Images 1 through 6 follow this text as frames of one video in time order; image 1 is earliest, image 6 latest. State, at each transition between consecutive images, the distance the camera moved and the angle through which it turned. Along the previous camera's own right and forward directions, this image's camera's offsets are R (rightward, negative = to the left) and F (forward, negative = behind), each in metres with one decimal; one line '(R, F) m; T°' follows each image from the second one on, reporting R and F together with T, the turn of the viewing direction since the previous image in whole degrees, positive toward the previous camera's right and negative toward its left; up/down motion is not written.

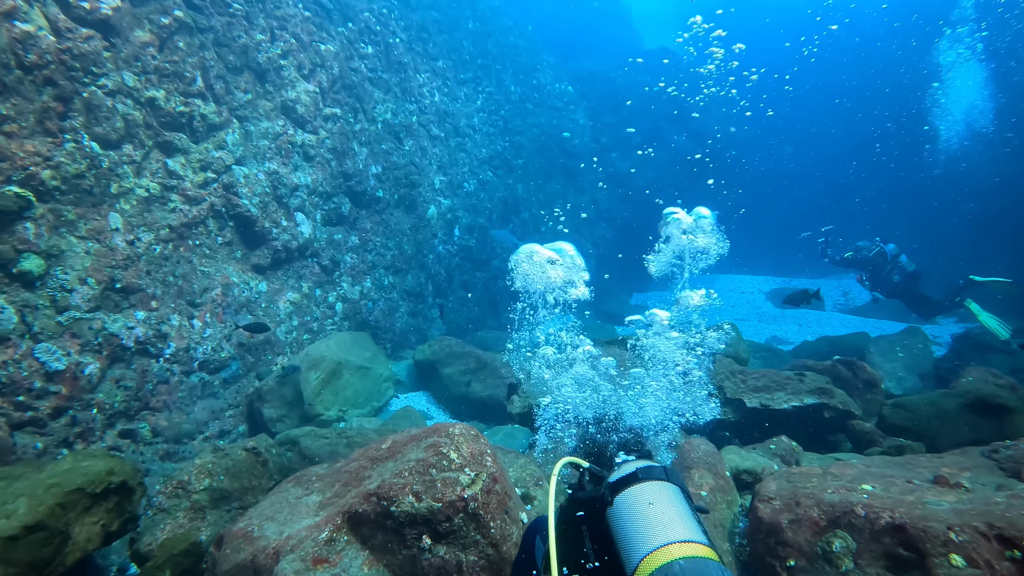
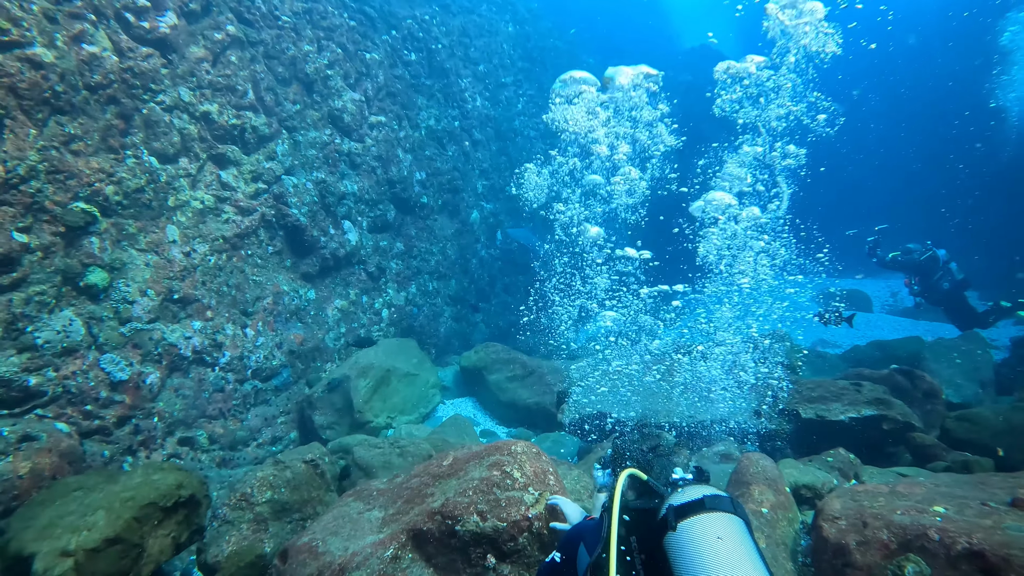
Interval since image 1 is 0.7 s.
(-0.1, 0.0) m; -3°
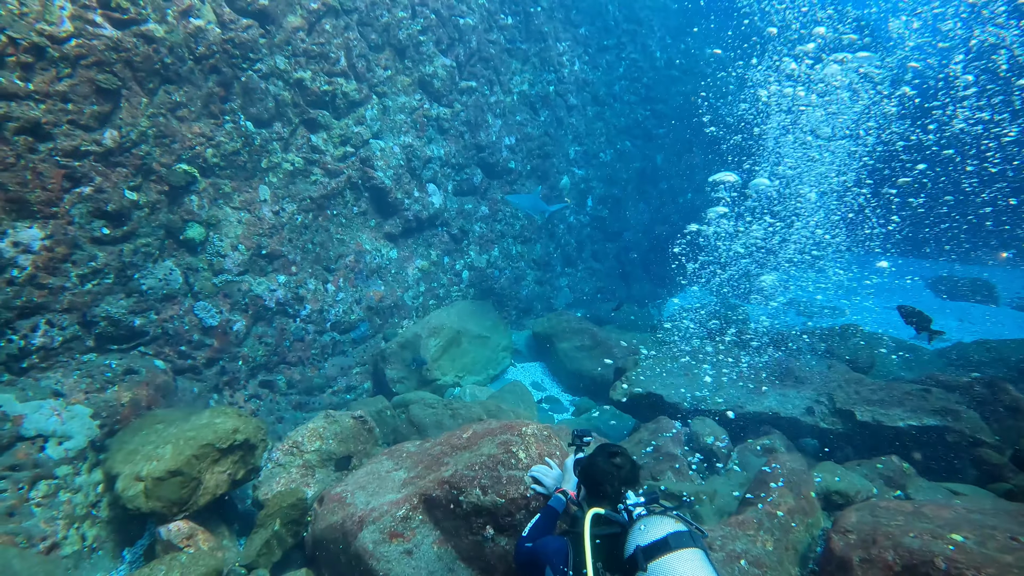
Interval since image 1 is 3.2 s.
(+0.4, -0.1) m; -9°
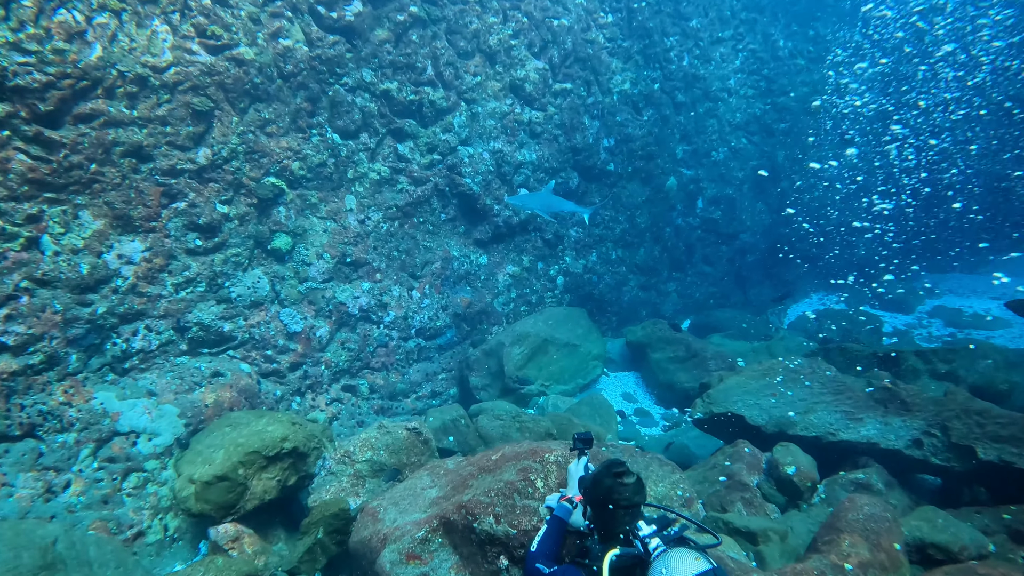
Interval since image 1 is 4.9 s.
(+0.5, +0.2) m; -11°
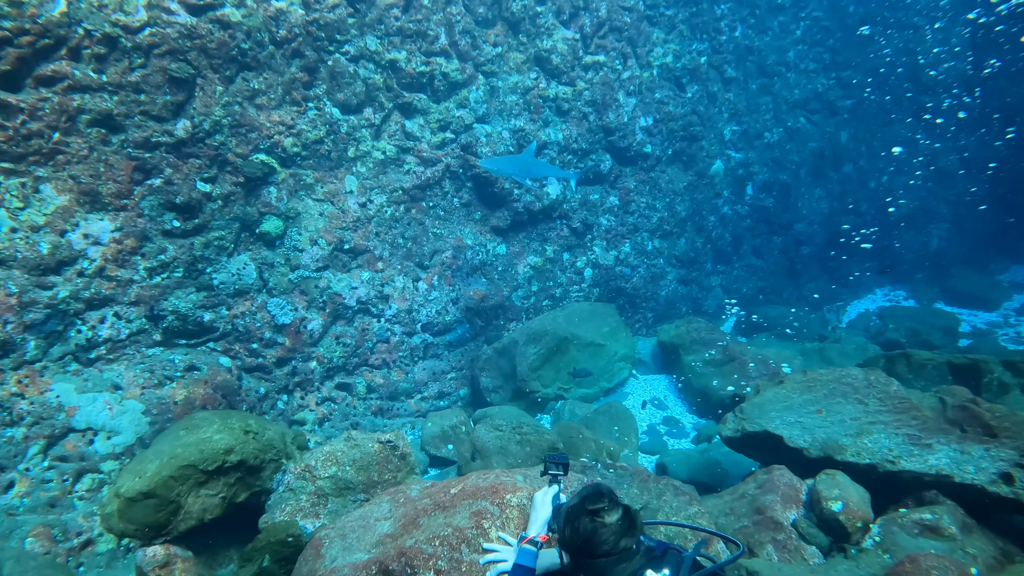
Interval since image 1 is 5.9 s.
(+0.3, +0.6) m; -5°
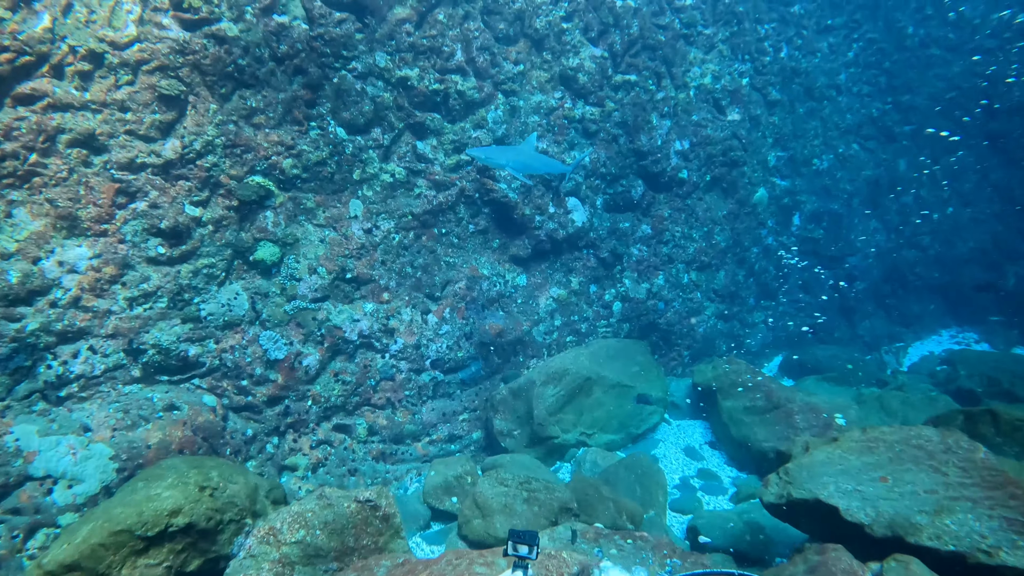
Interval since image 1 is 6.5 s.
(+0.2, +0.5) m; -3°
